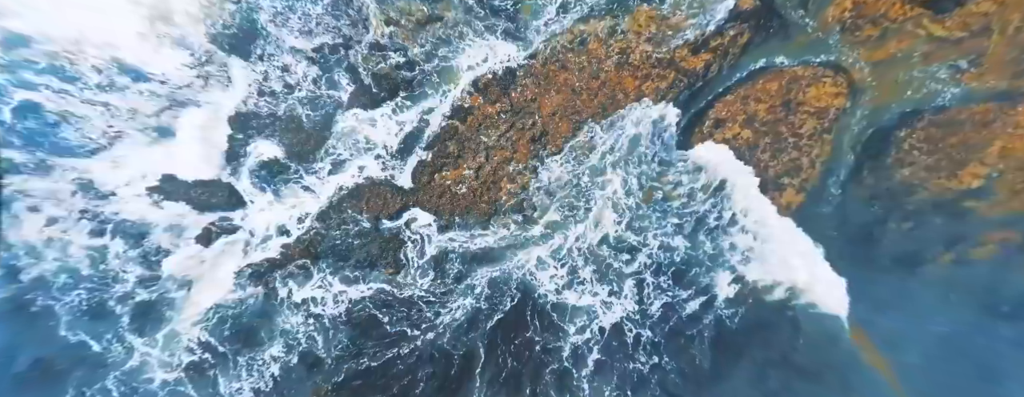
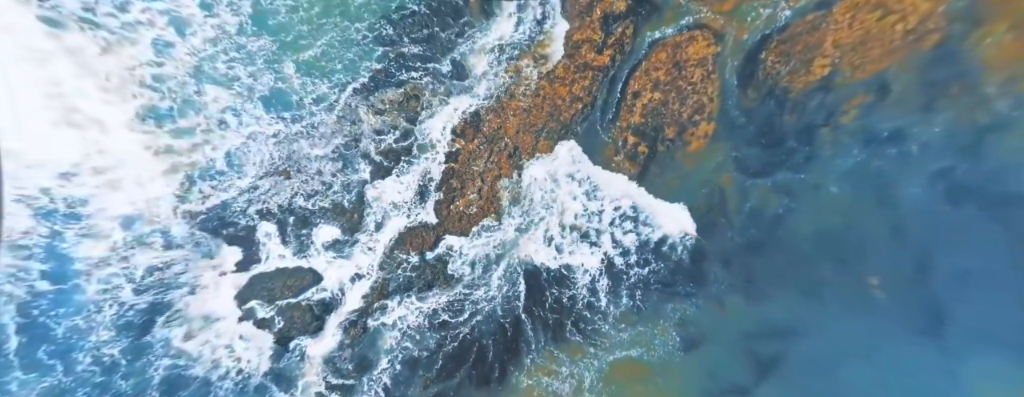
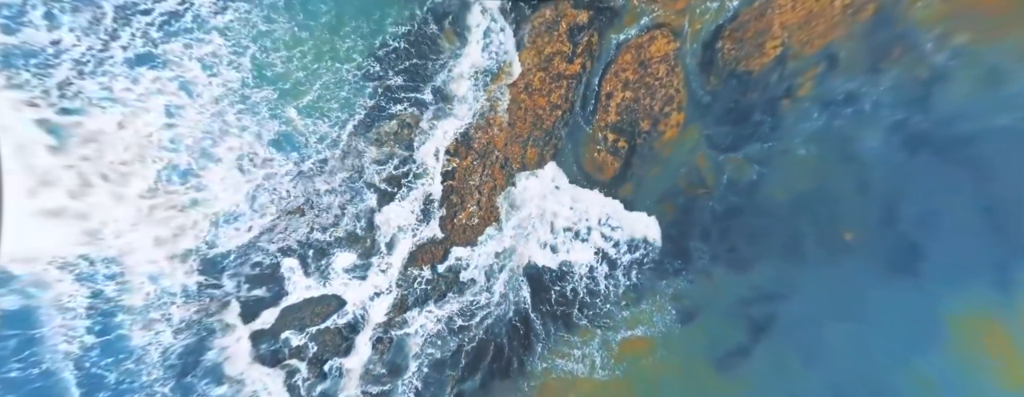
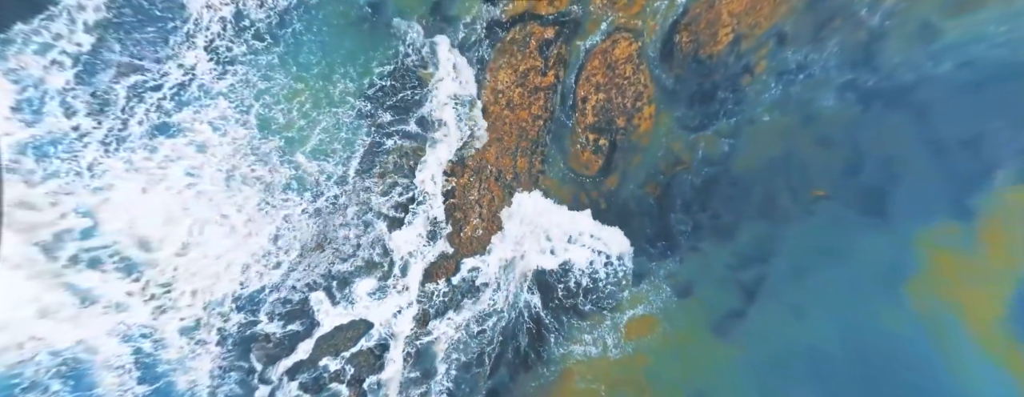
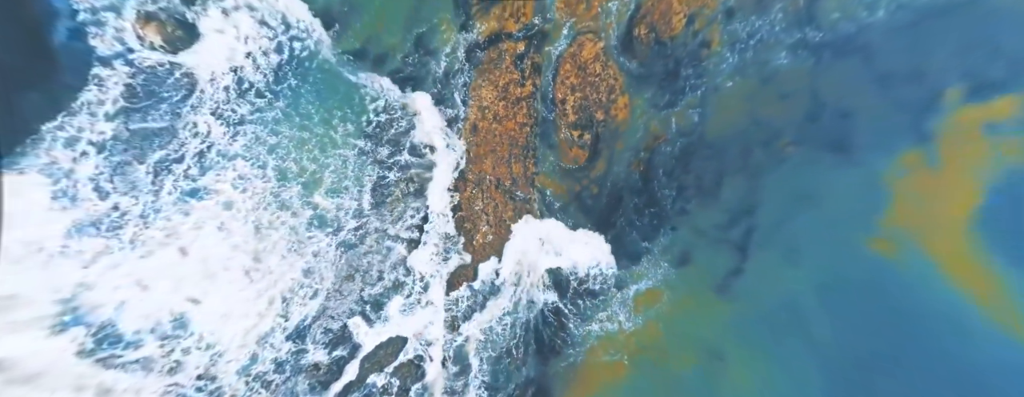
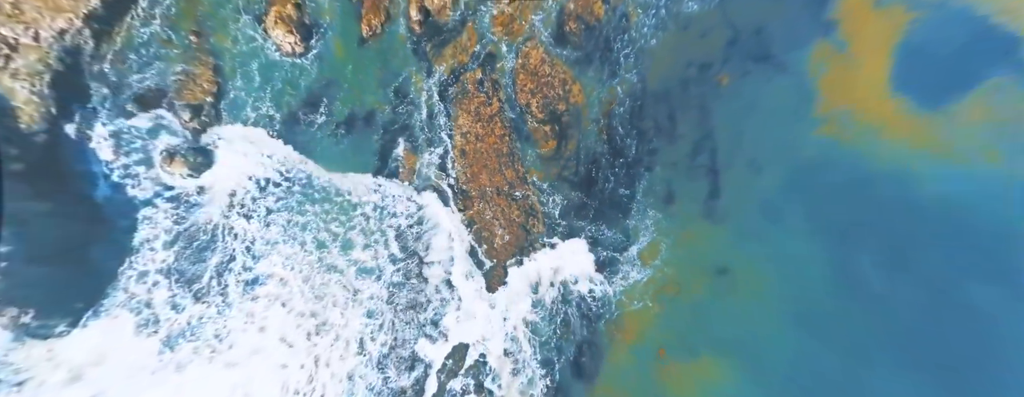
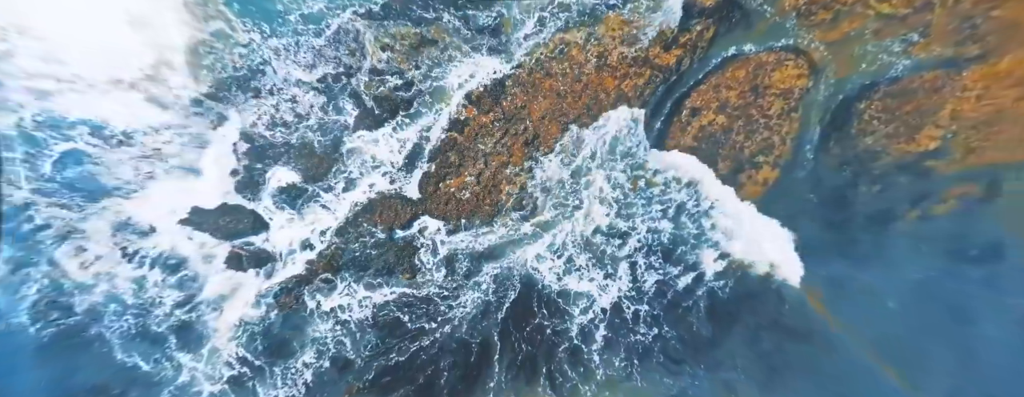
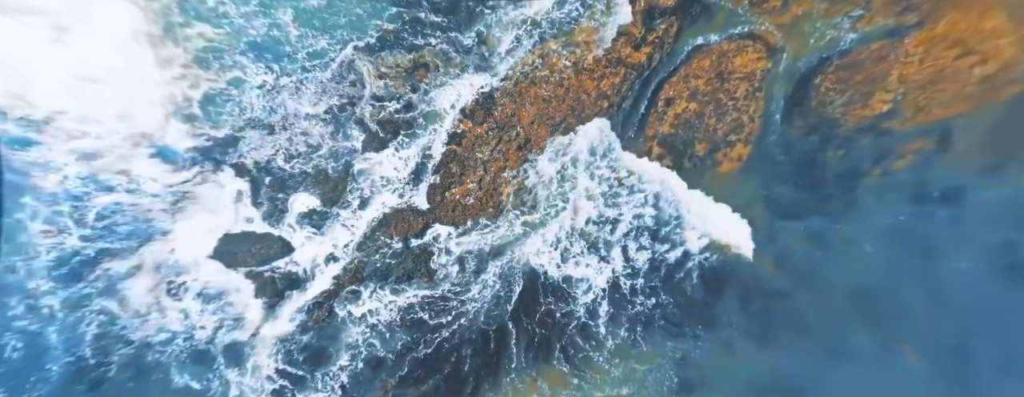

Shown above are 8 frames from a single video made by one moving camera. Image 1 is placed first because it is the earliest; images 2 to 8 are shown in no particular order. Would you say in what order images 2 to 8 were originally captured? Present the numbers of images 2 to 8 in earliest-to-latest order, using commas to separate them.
7, 8, 2, 3, 4, 5, 6
